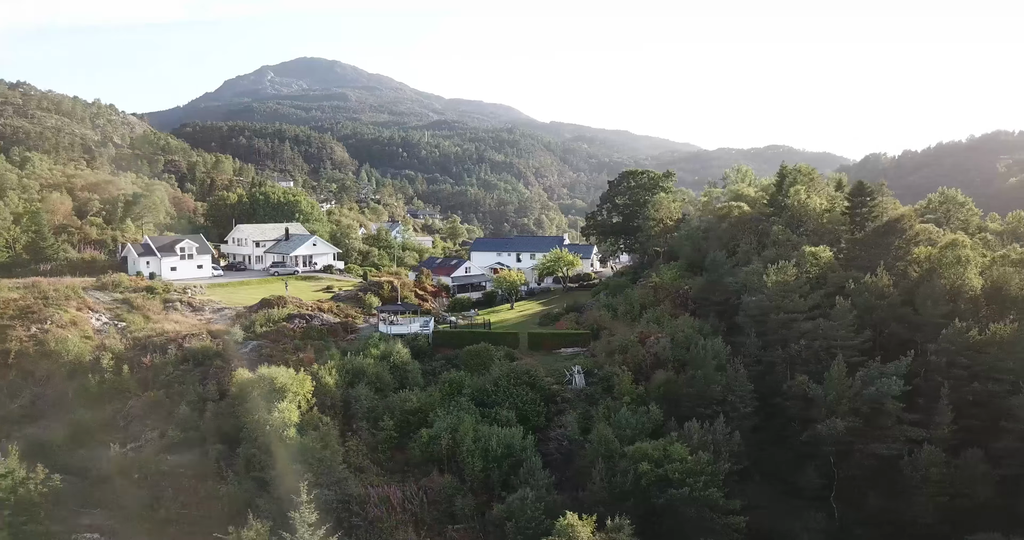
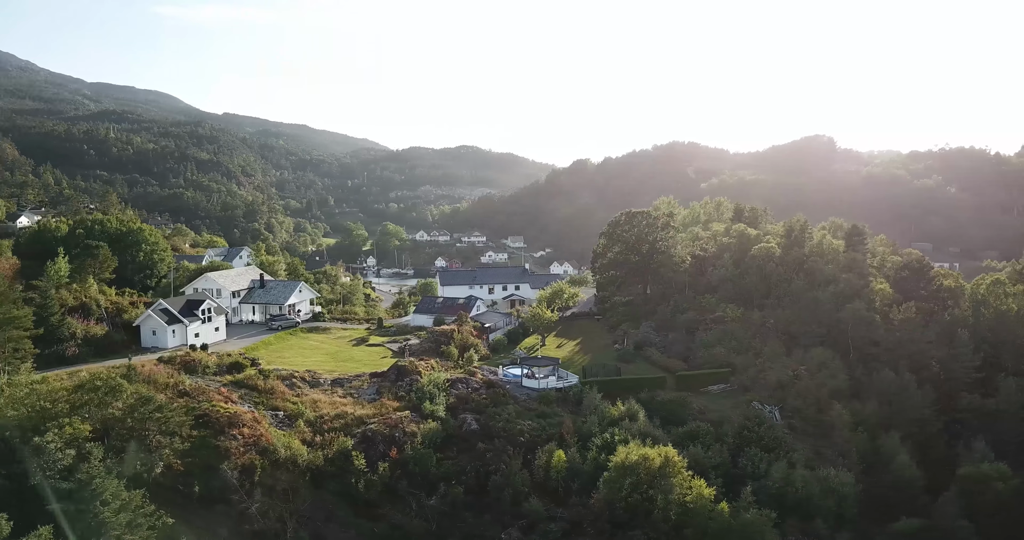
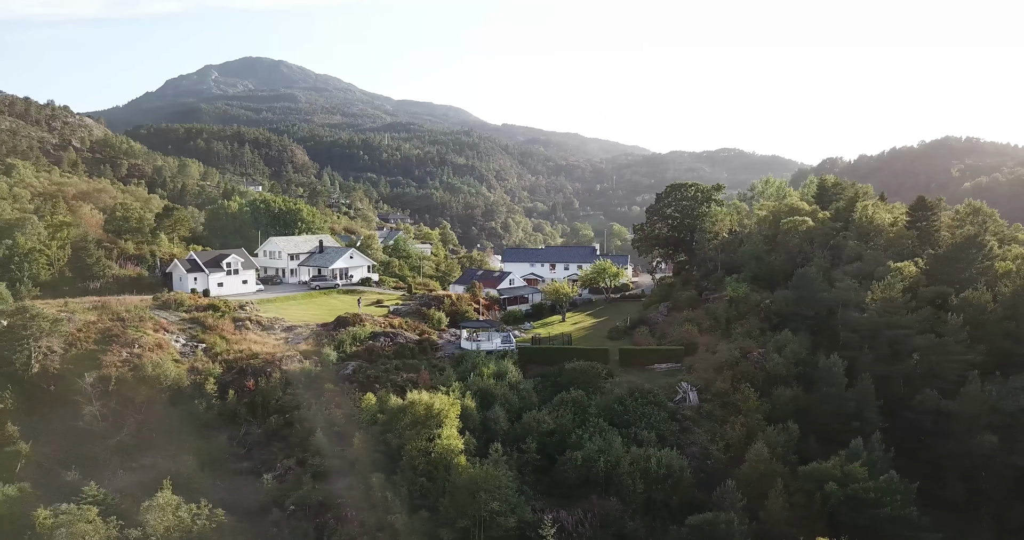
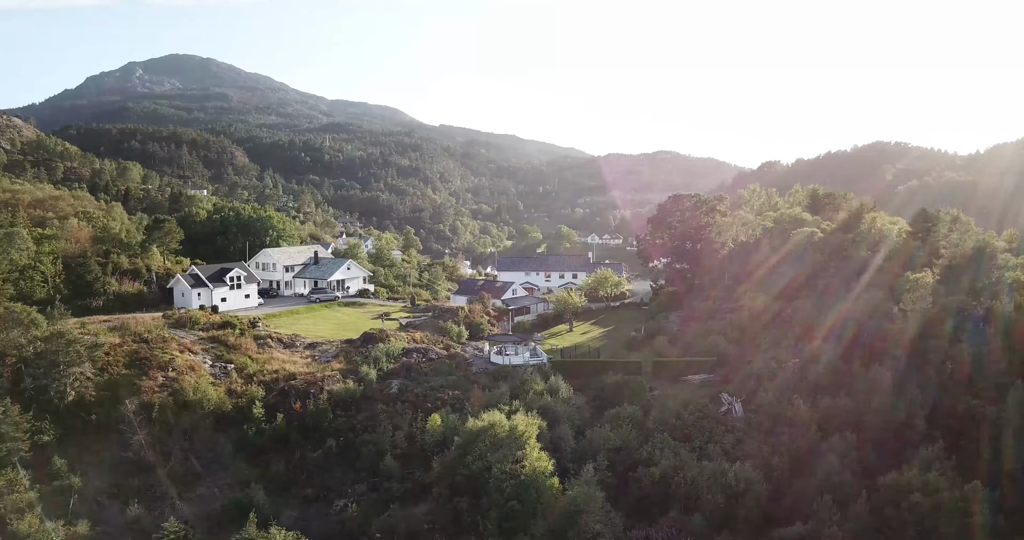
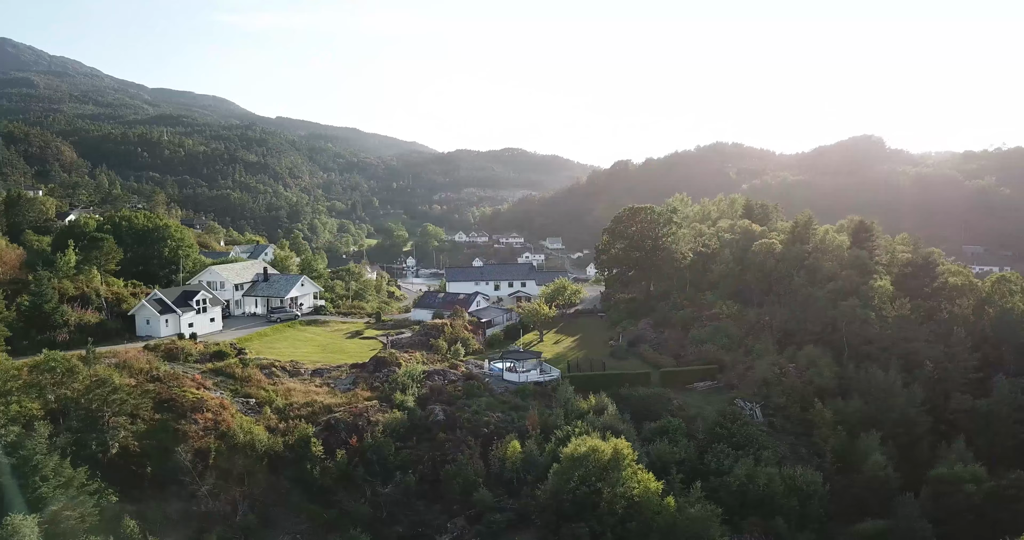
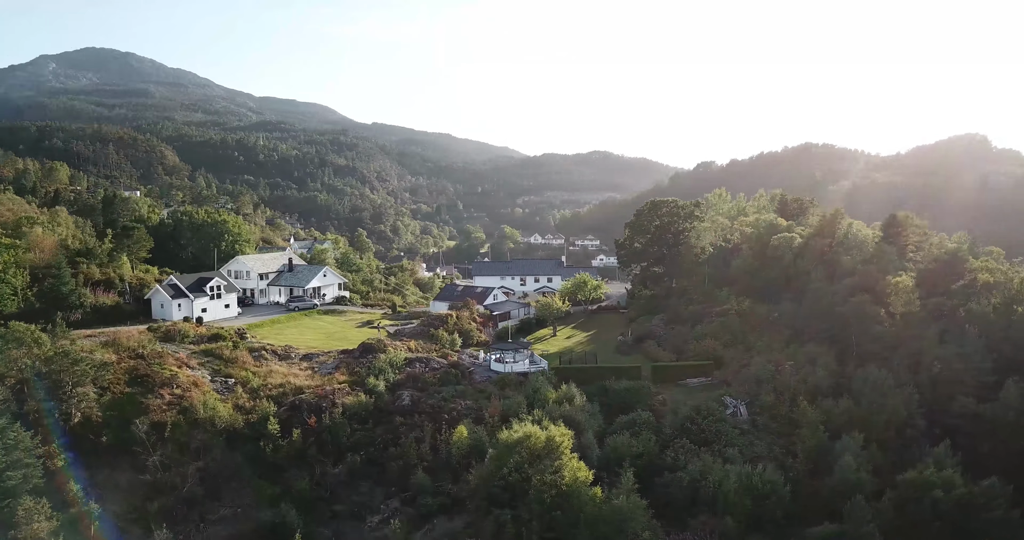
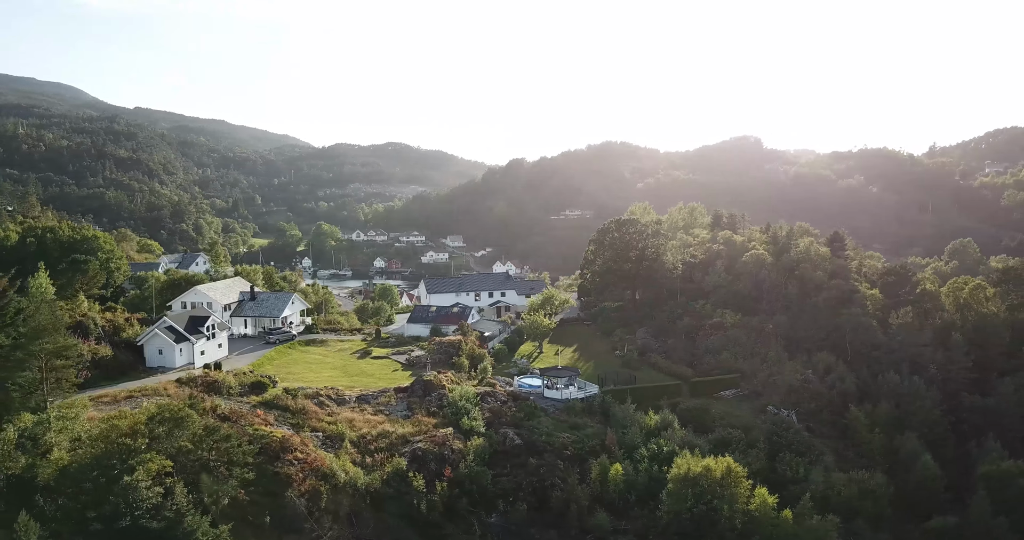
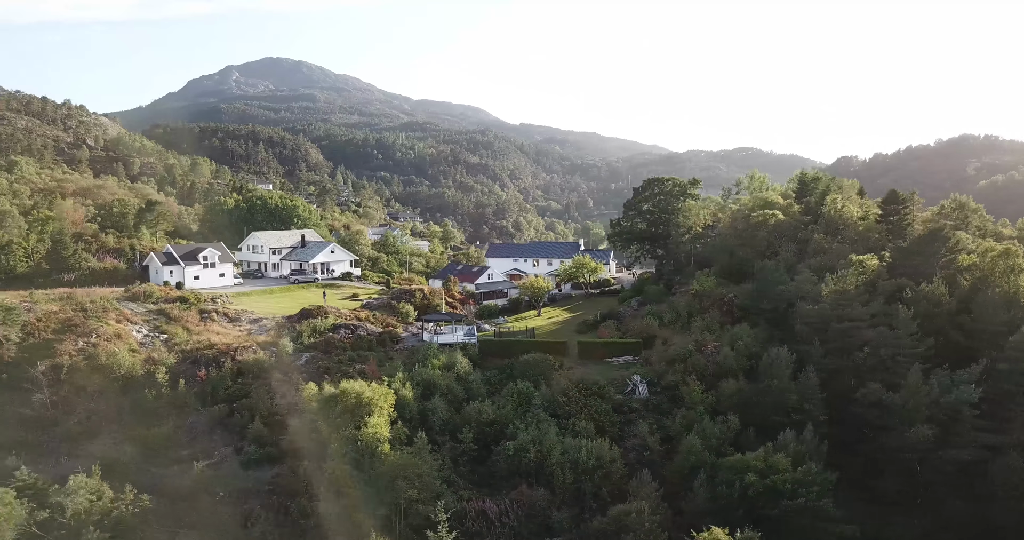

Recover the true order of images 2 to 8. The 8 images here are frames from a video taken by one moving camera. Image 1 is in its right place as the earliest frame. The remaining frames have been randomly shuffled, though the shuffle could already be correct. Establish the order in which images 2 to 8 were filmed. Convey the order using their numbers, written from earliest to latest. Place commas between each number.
8, 3, 4, 6, 5, 2, 7
